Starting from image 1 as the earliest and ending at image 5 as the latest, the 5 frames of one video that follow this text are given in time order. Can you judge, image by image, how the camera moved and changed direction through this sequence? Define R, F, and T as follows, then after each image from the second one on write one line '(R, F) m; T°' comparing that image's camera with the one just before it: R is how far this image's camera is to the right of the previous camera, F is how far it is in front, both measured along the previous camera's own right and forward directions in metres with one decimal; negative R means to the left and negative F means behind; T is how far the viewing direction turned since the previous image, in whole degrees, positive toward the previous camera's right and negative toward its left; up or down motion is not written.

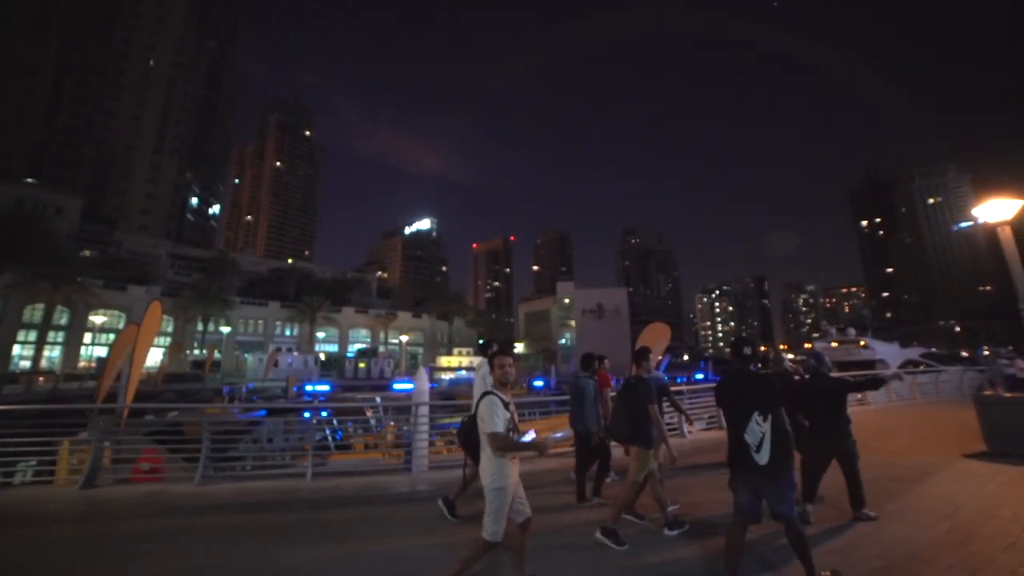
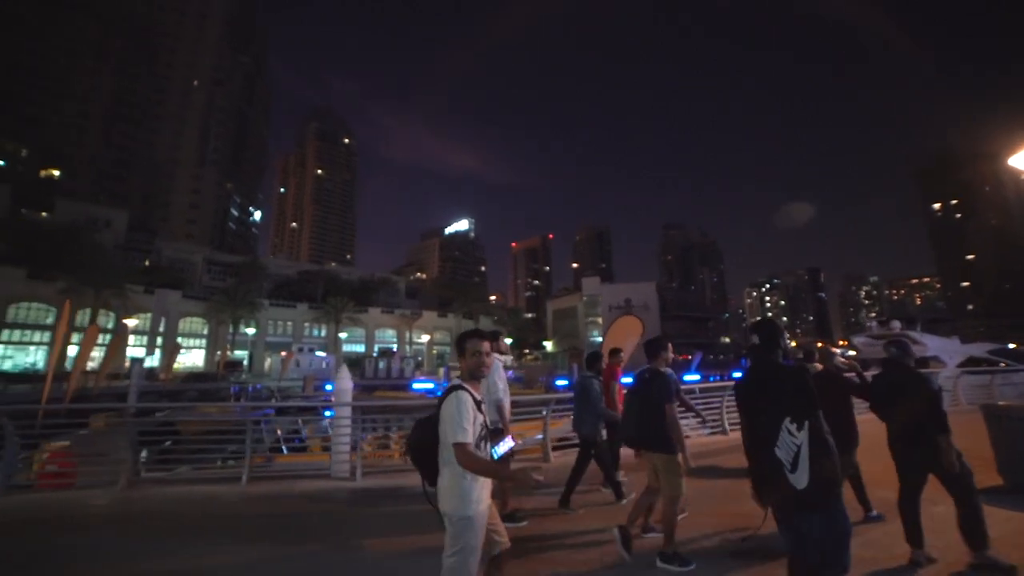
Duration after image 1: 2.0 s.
(+1.1, +0.3) m; -6°
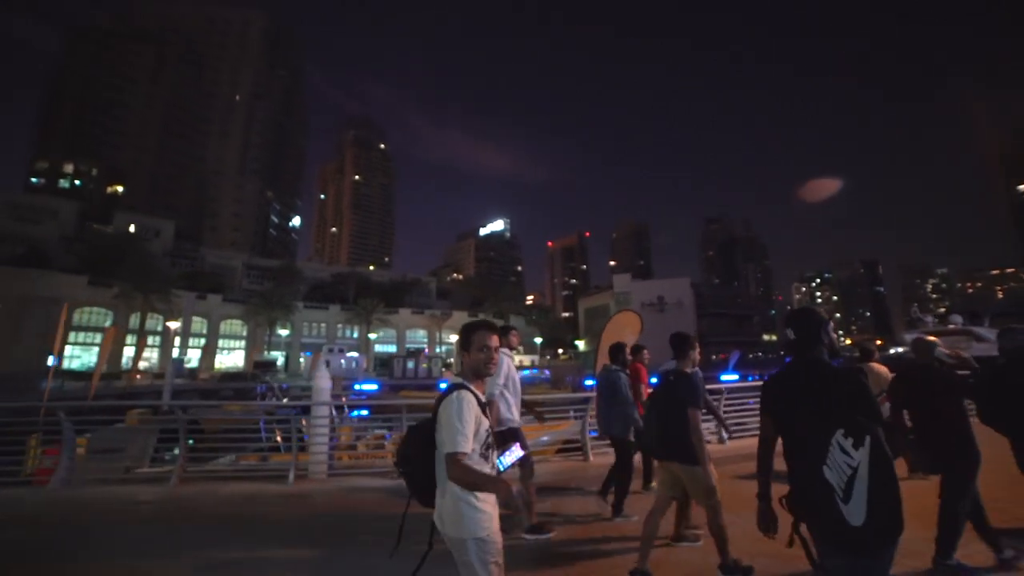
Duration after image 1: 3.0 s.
(+0.5, +0.1) m; -5°
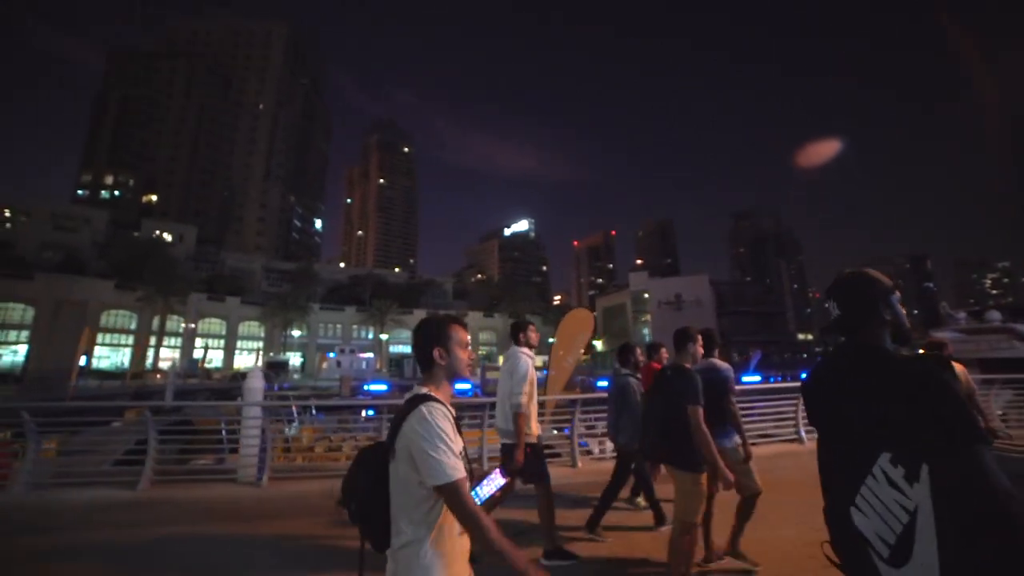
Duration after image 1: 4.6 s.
(+0.8, +0.2) m; -4°
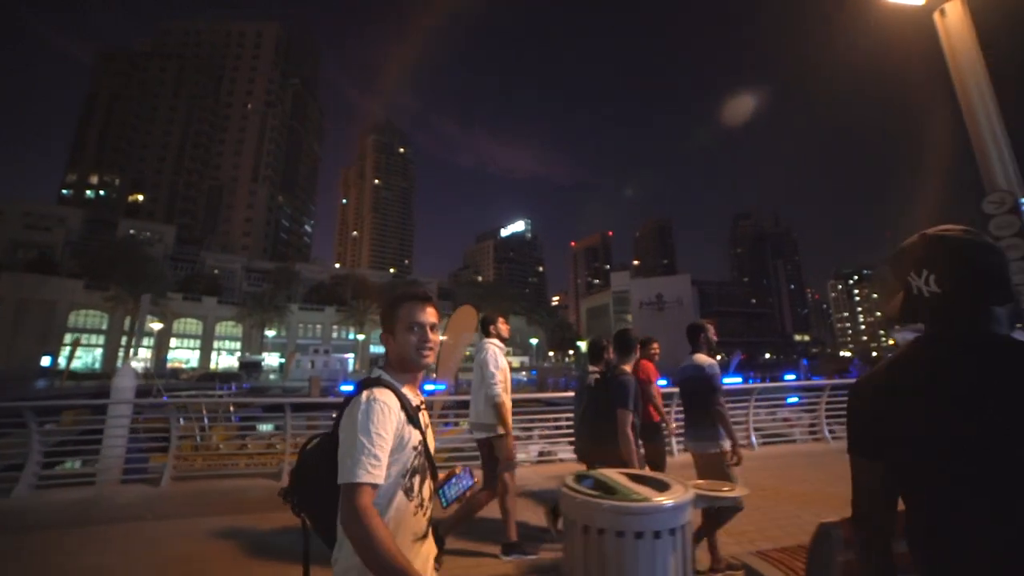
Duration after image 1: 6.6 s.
(+1.0, +0.2) m; -1°
